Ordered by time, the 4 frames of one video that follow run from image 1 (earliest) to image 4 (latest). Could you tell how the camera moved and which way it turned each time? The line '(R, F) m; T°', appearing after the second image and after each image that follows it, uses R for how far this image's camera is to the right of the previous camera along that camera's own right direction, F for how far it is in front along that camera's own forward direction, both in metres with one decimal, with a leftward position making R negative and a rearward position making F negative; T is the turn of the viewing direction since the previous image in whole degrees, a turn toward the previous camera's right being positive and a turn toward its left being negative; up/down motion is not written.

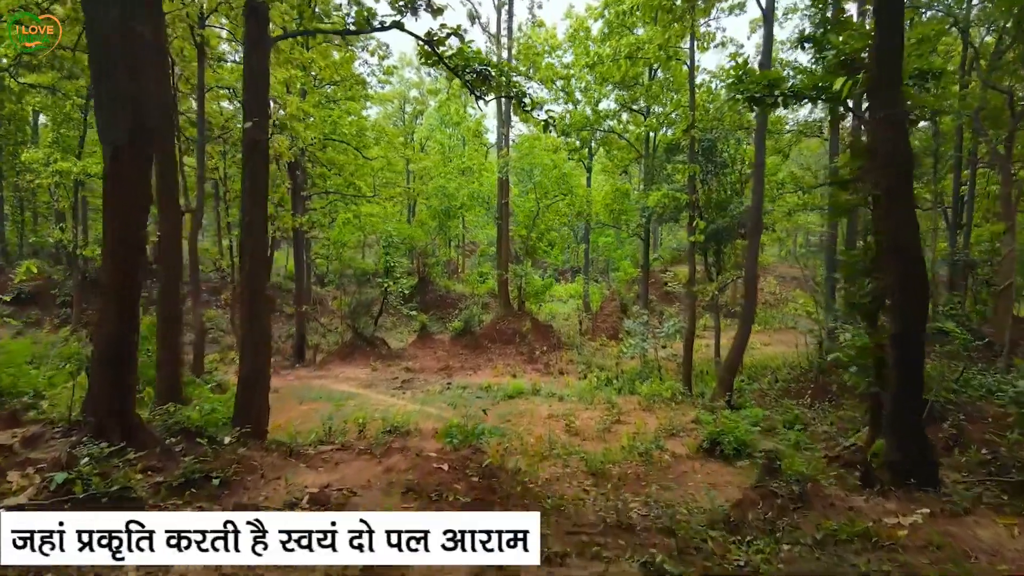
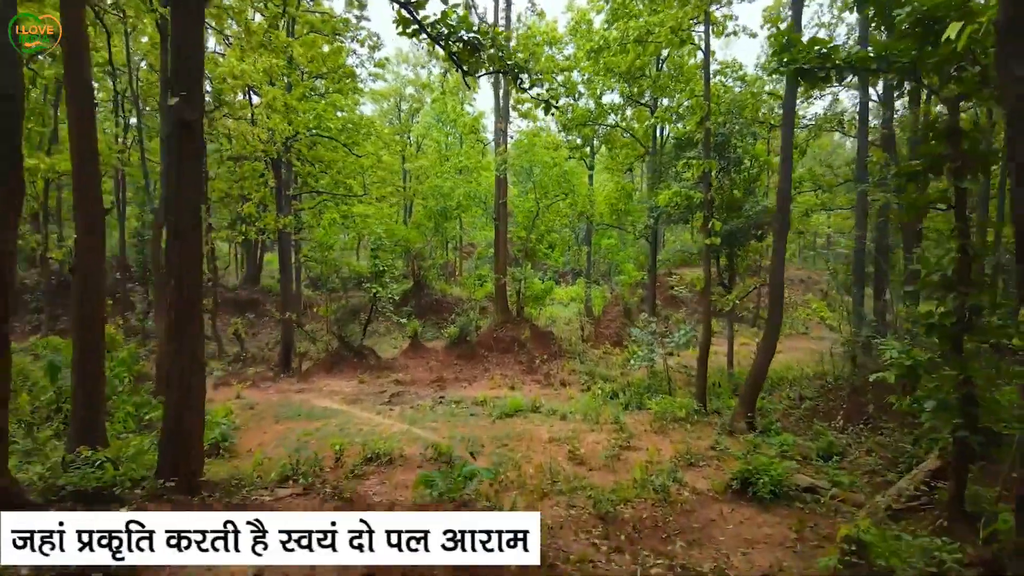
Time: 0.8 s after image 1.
(0.0, +0.9) m; 0°
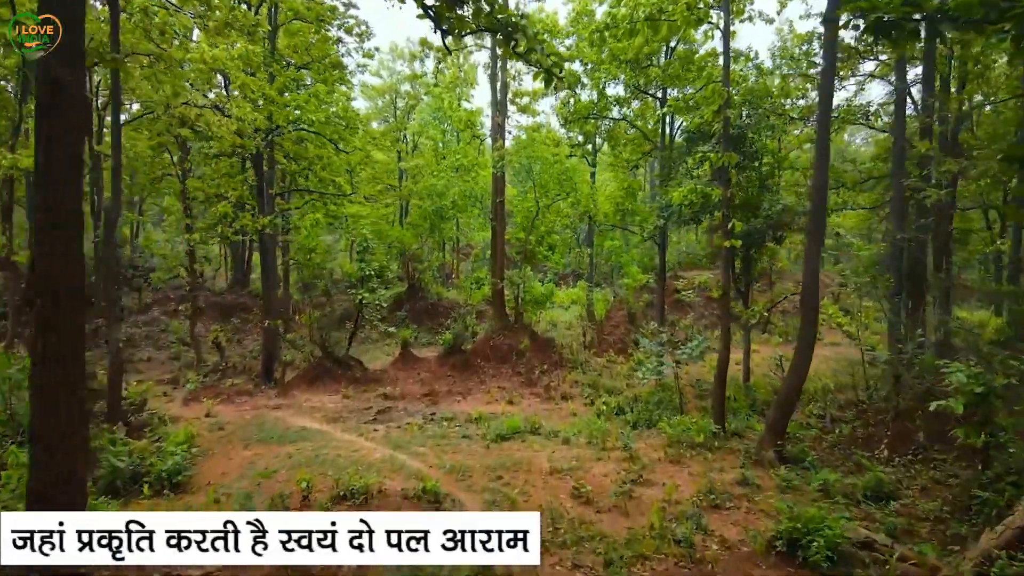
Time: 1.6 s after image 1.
(0.0, +0.9) m; 0°
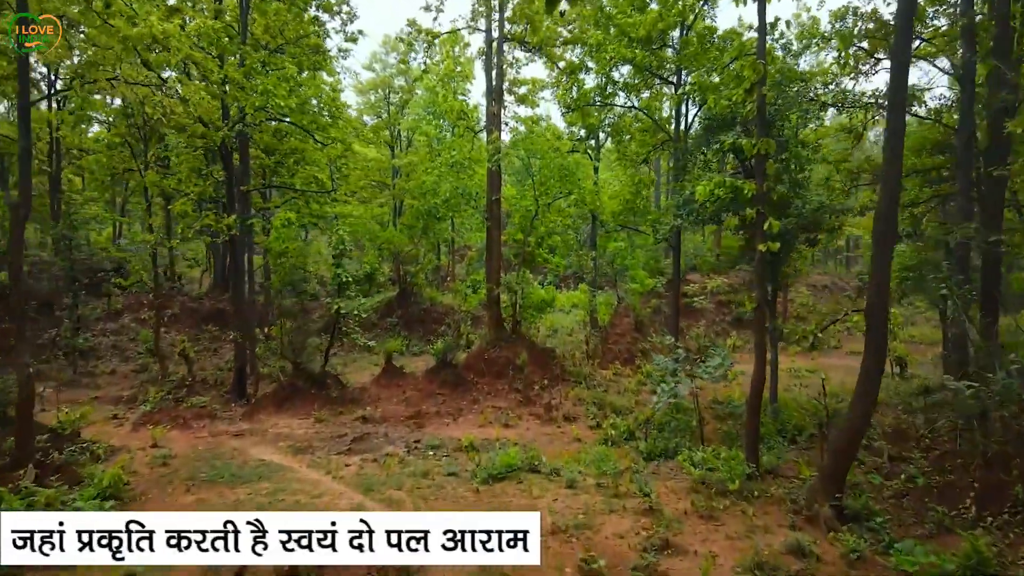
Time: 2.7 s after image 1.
(0.0, +1.3) m; 0°
